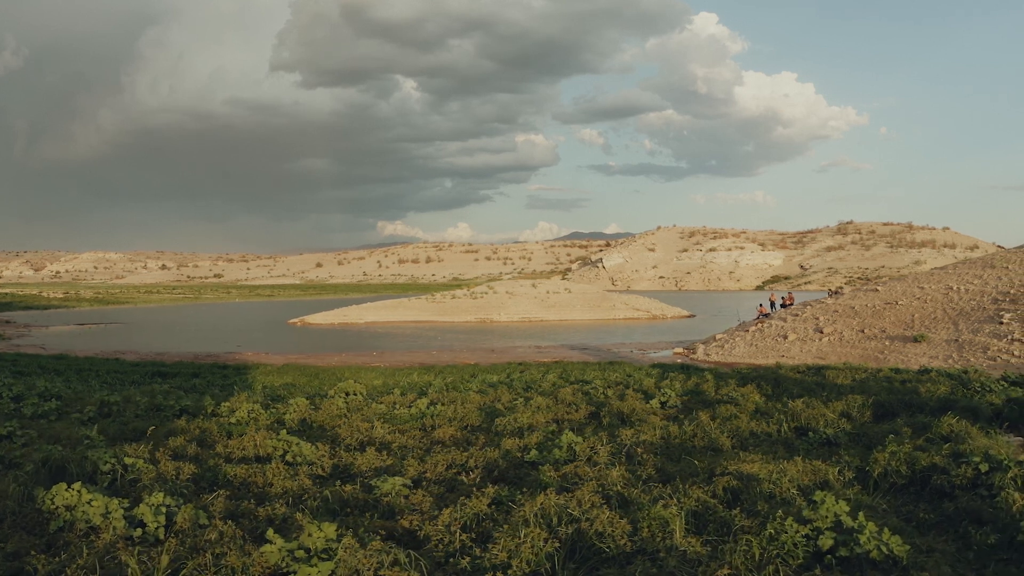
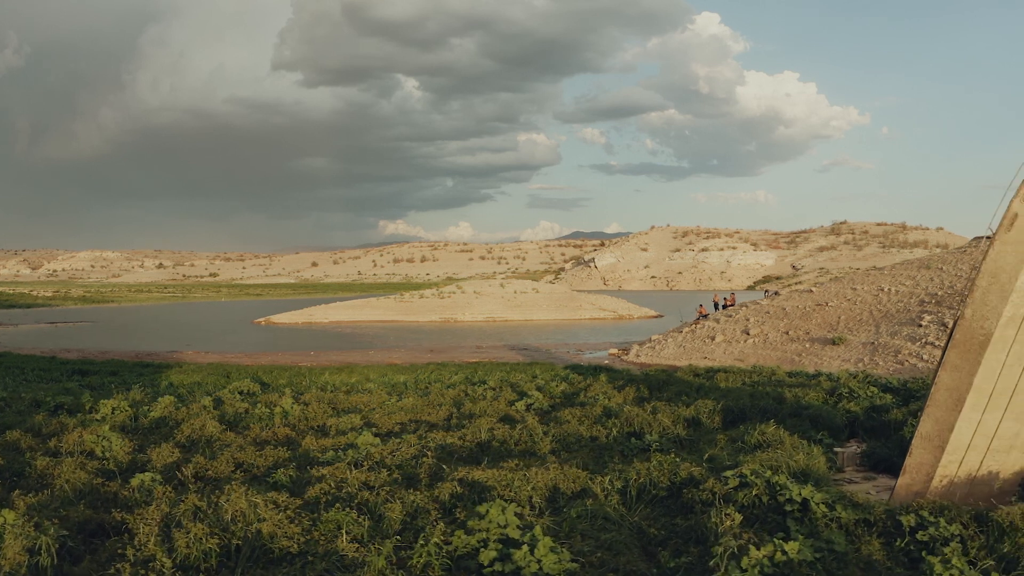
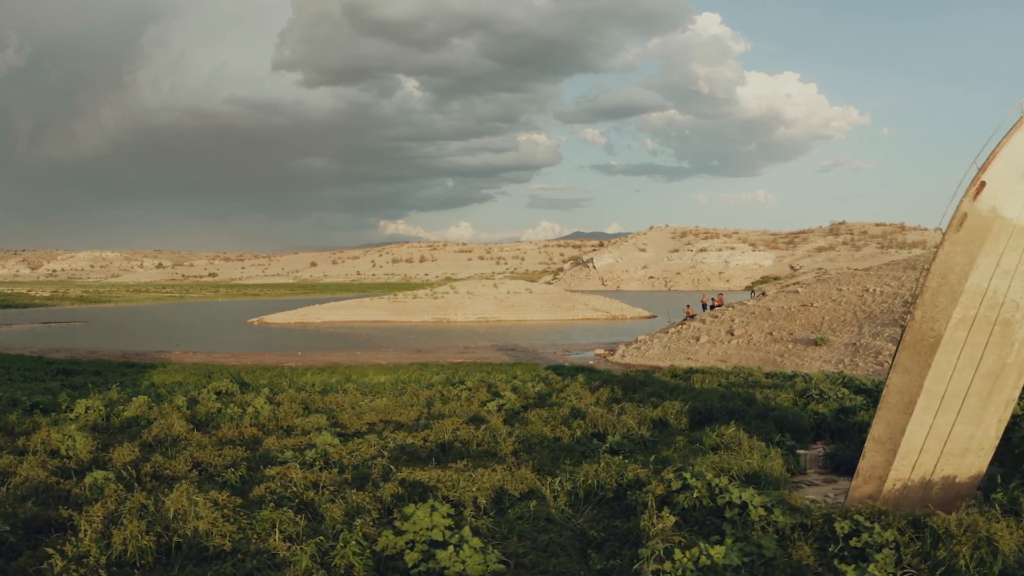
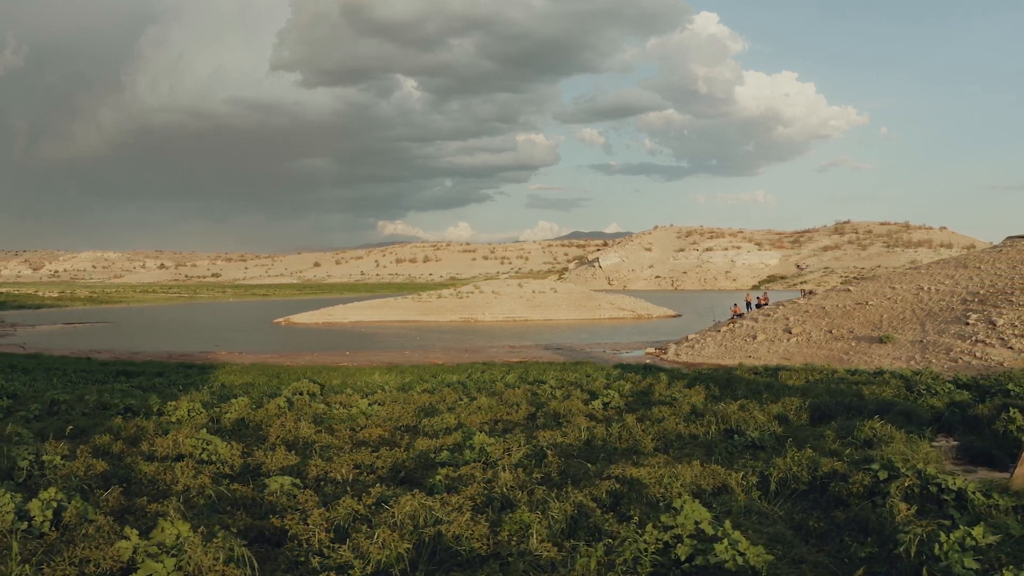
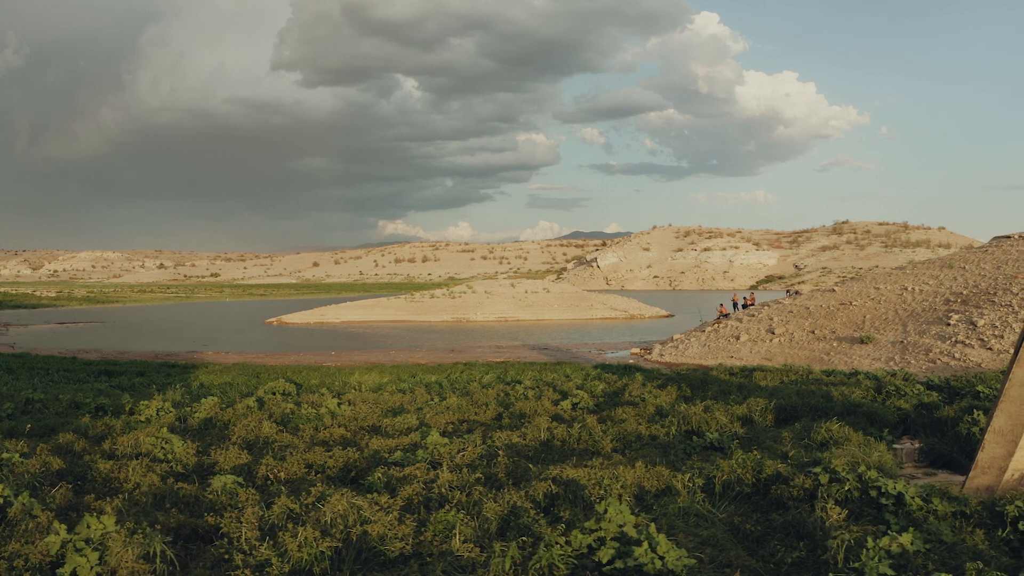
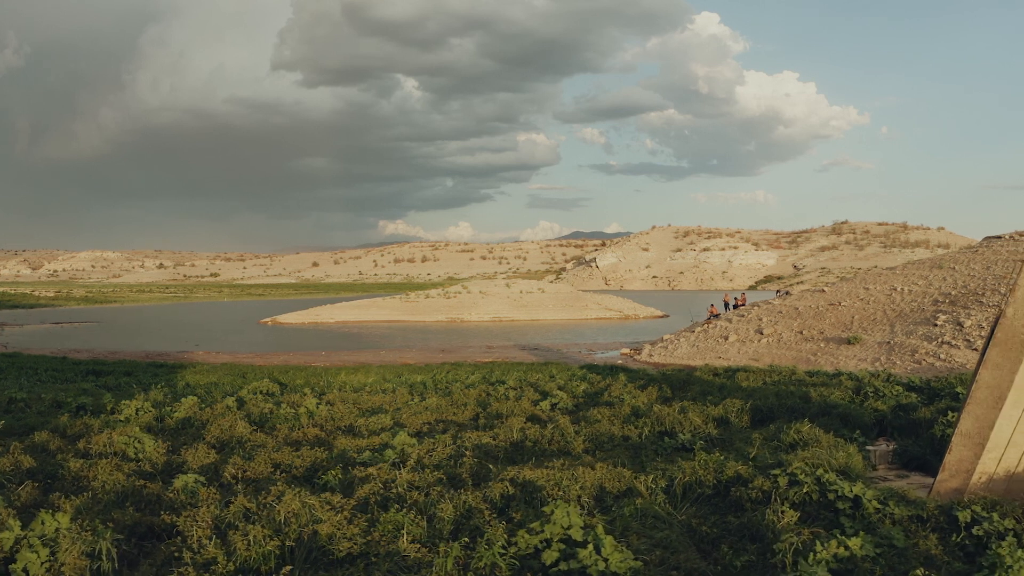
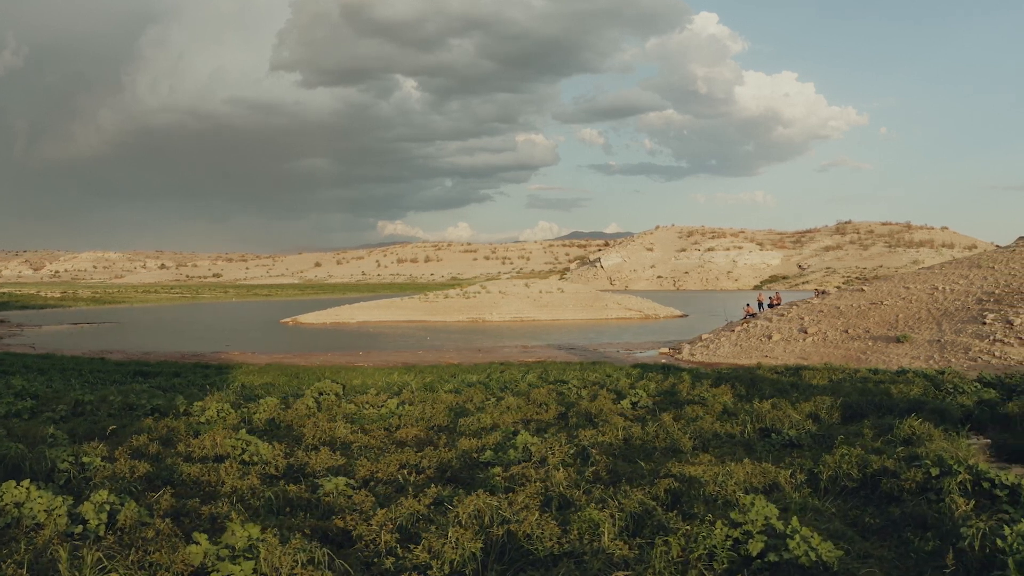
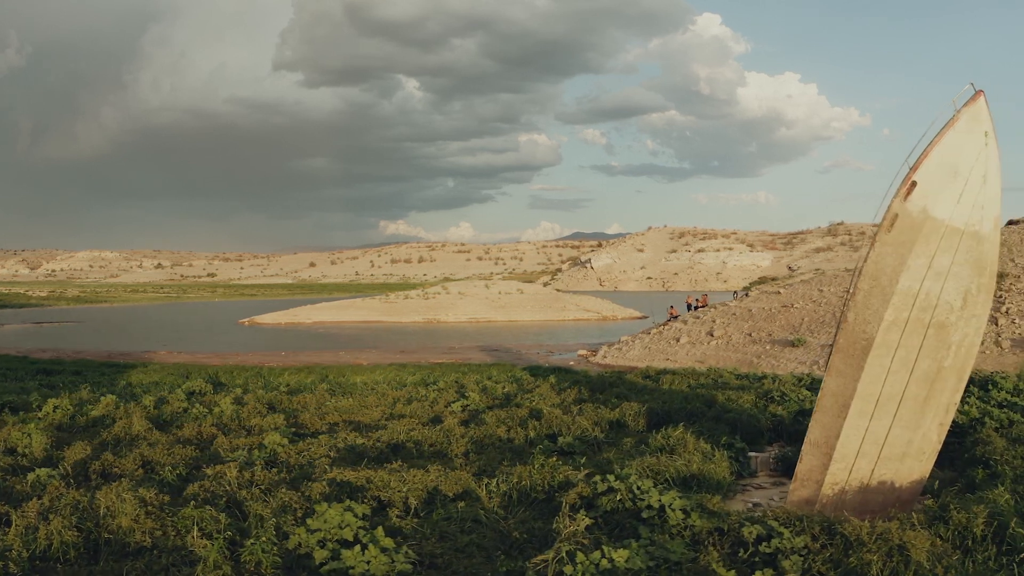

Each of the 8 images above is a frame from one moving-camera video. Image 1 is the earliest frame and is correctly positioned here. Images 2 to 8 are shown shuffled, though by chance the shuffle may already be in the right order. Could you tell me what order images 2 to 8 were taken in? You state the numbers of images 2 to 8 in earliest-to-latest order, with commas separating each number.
7, 4, 5, 6, 2, 3, 8
